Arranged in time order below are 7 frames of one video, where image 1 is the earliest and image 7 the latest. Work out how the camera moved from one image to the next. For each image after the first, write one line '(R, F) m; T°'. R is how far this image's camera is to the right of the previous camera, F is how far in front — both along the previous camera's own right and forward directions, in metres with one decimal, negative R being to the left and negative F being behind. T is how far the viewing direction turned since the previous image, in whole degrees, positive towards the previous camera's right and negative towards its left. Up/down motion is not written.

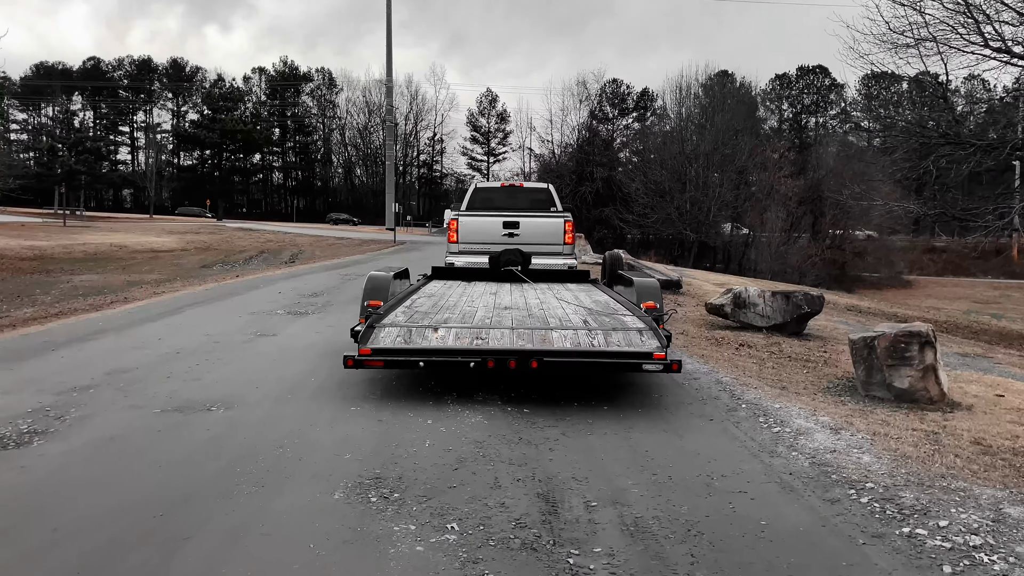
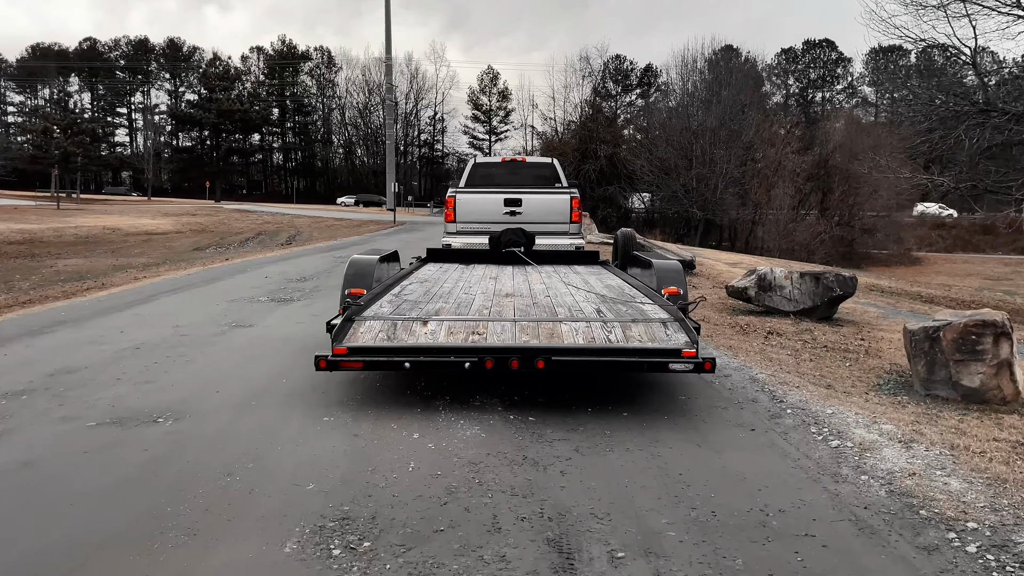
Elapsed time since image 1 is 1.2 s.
(0.0, +0.9) m; 0°
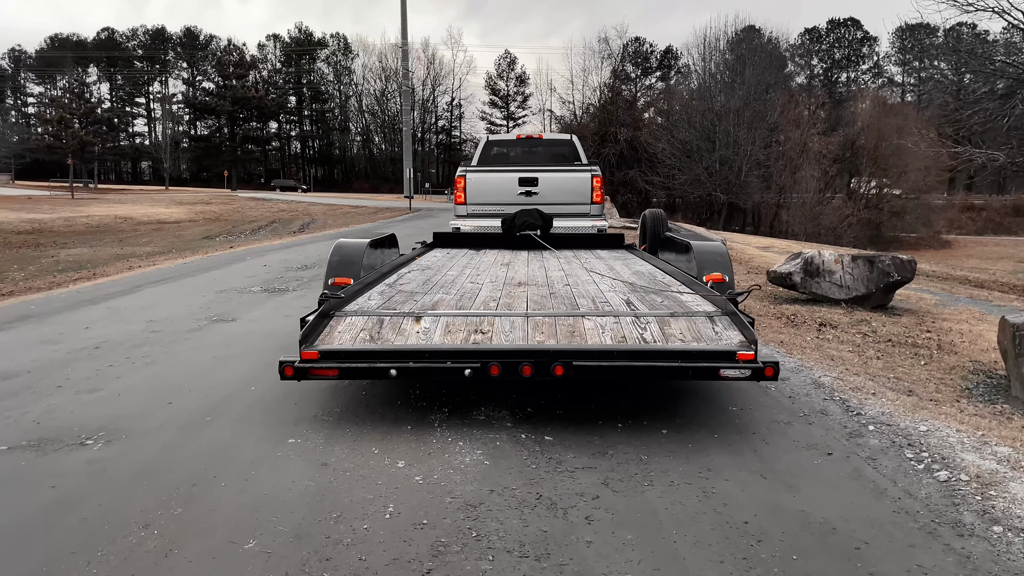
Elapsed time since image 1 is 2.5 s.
(0.0, +1.0) m; -1°
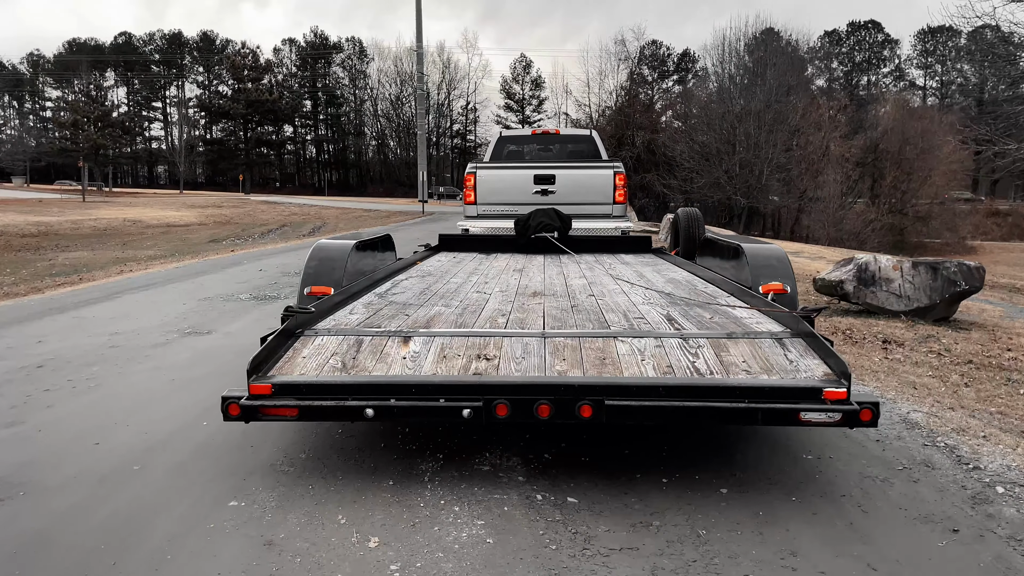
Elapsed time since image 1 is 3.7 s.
(0.0, +0.9) m; -1°
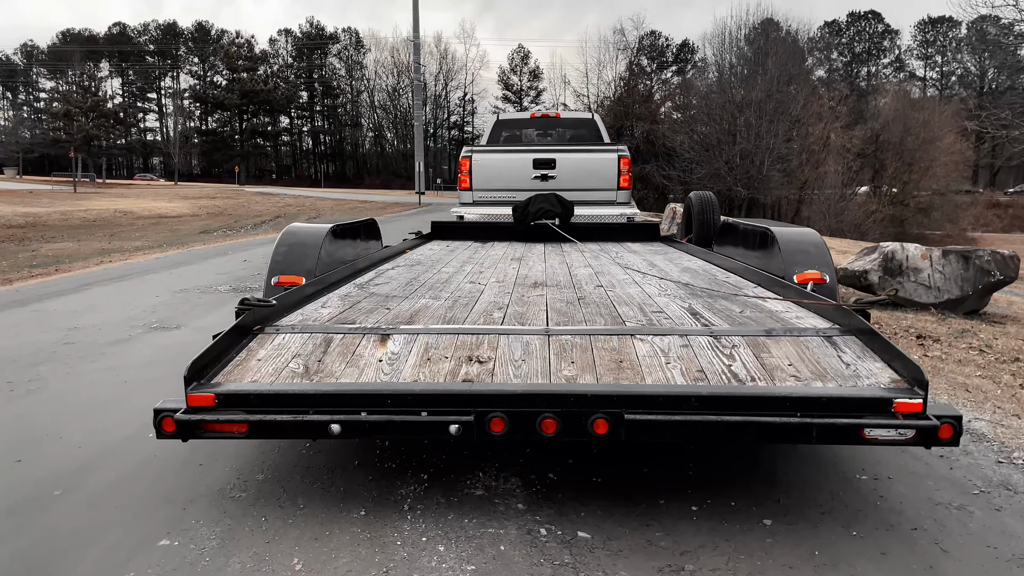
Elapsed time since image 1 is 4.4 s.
(0.0, +0.5) m; 0°
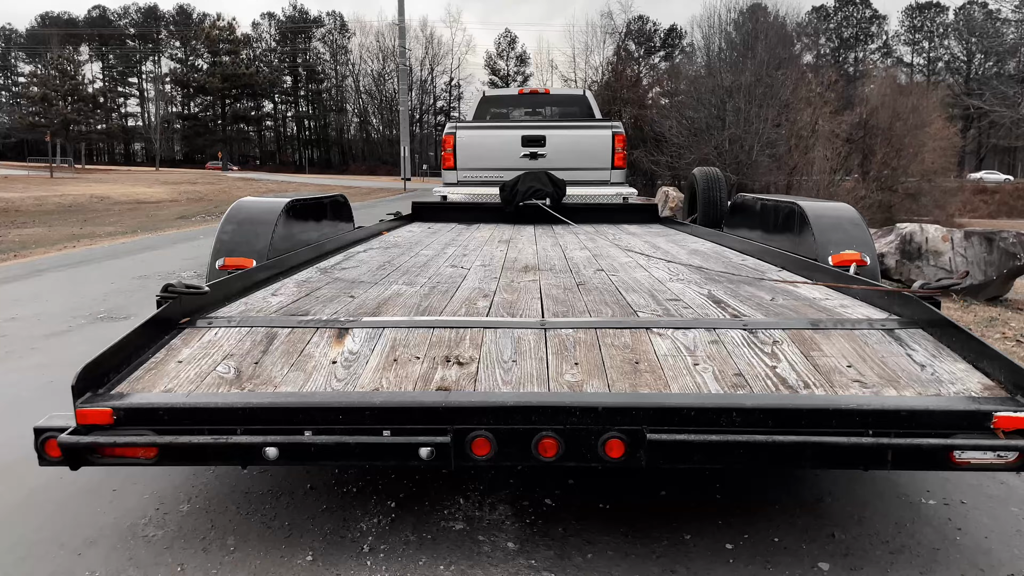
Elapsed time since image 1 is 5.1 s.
(0.0, +0.5) m; +1°
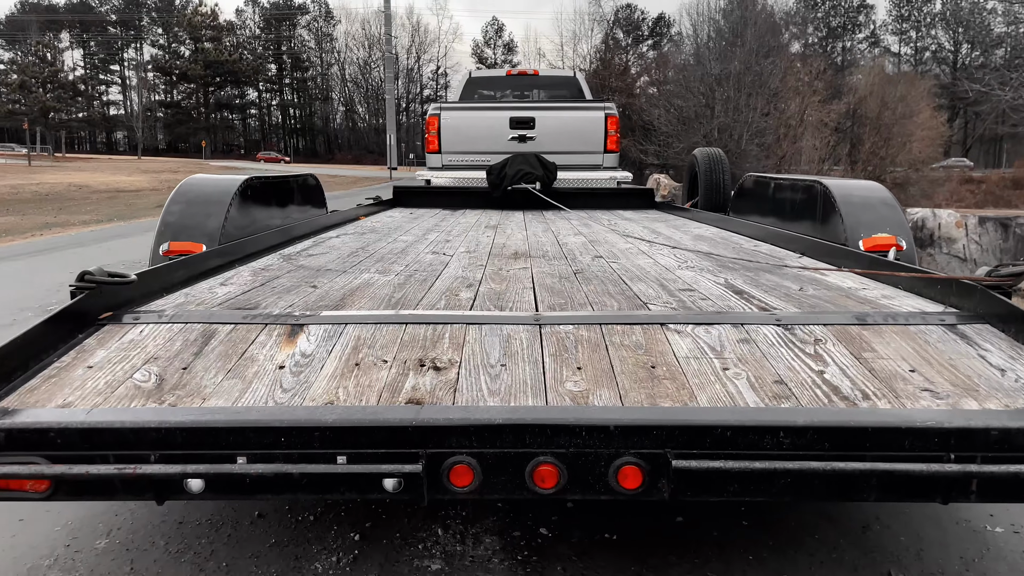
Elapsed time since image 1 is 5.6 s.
(0.0, +0.4) m; +1°
